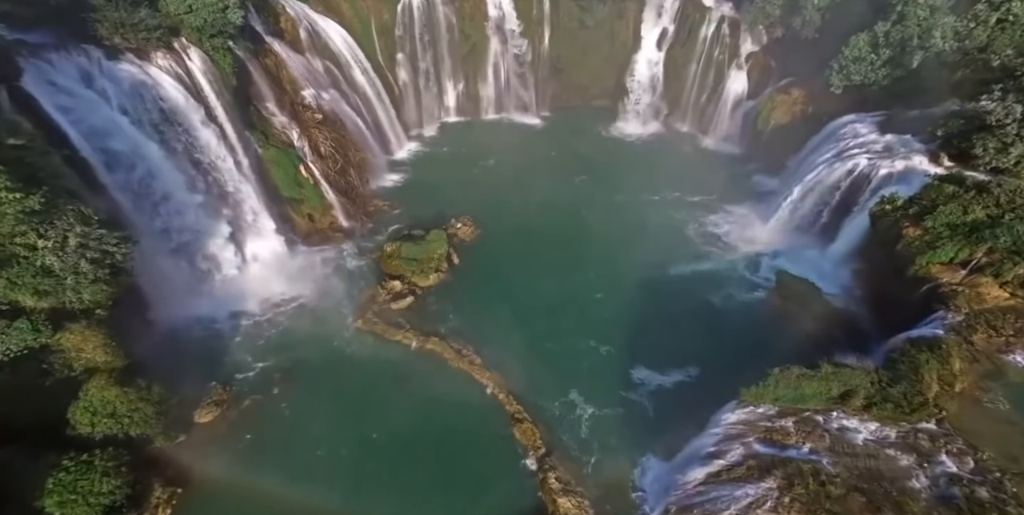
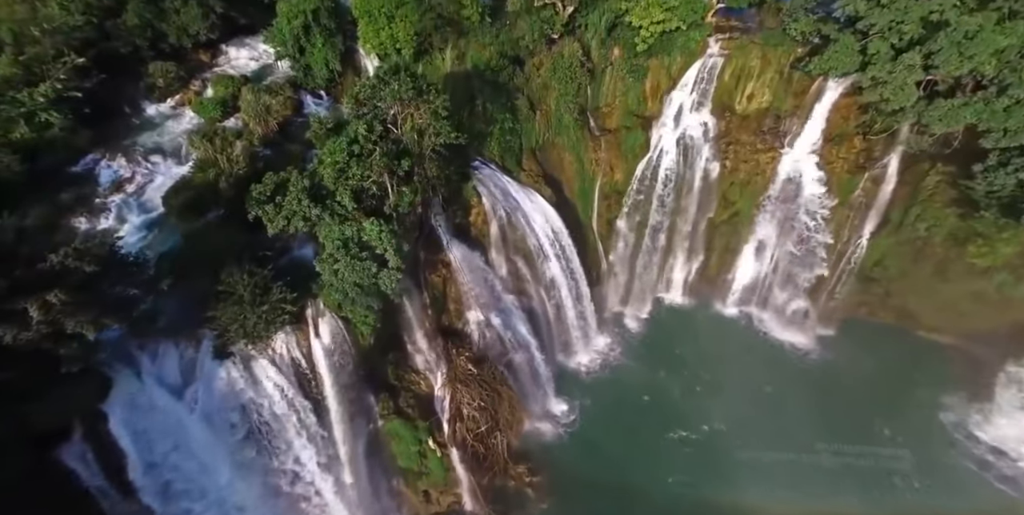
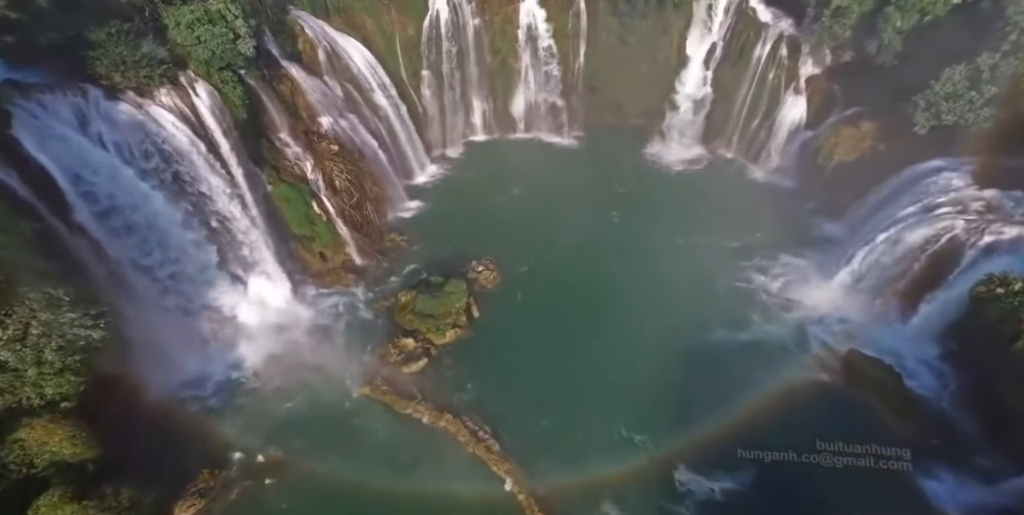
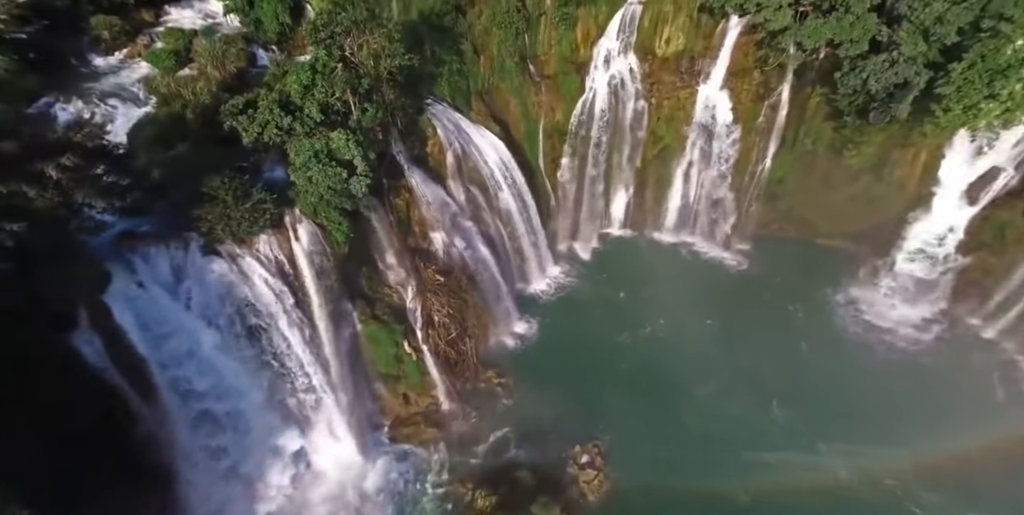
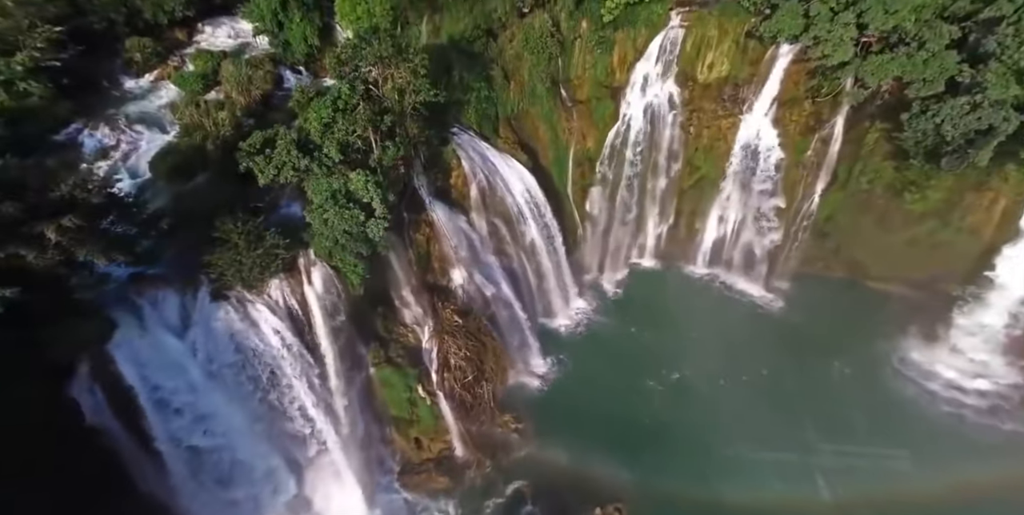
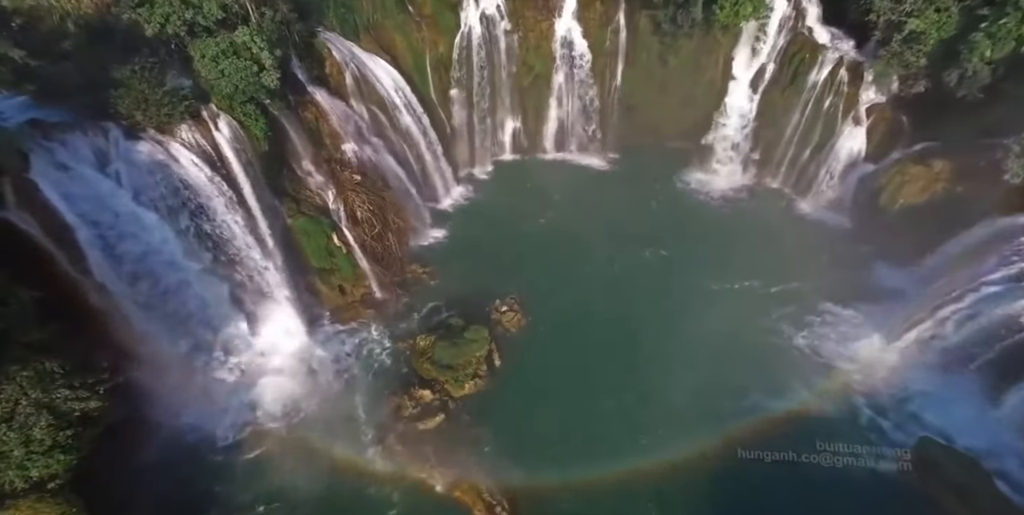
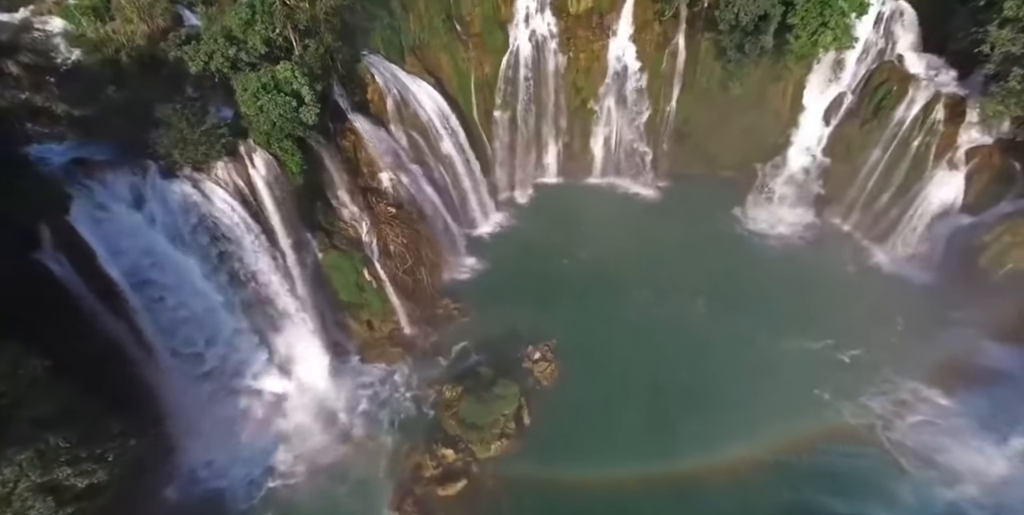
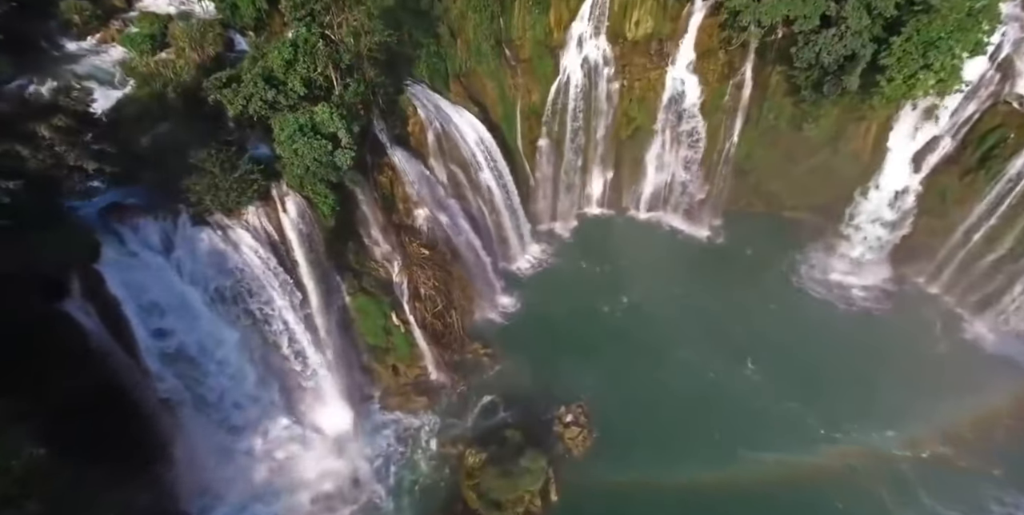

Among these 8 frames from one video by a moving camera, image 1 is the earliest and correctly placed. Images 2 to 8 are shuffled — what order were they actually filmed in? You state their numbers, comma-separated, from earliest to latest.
3, 6, 7, 8, 4, 5, 2
